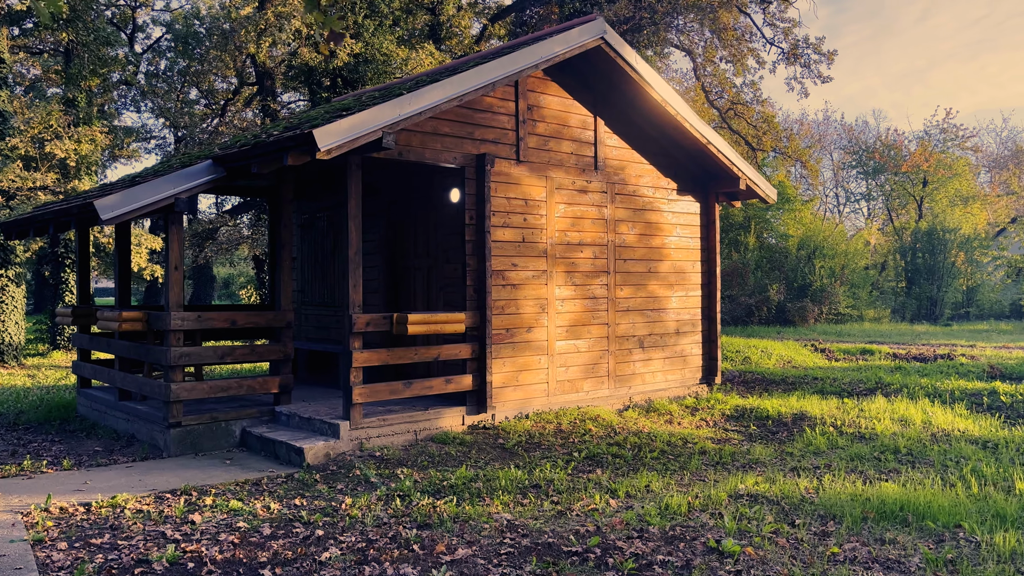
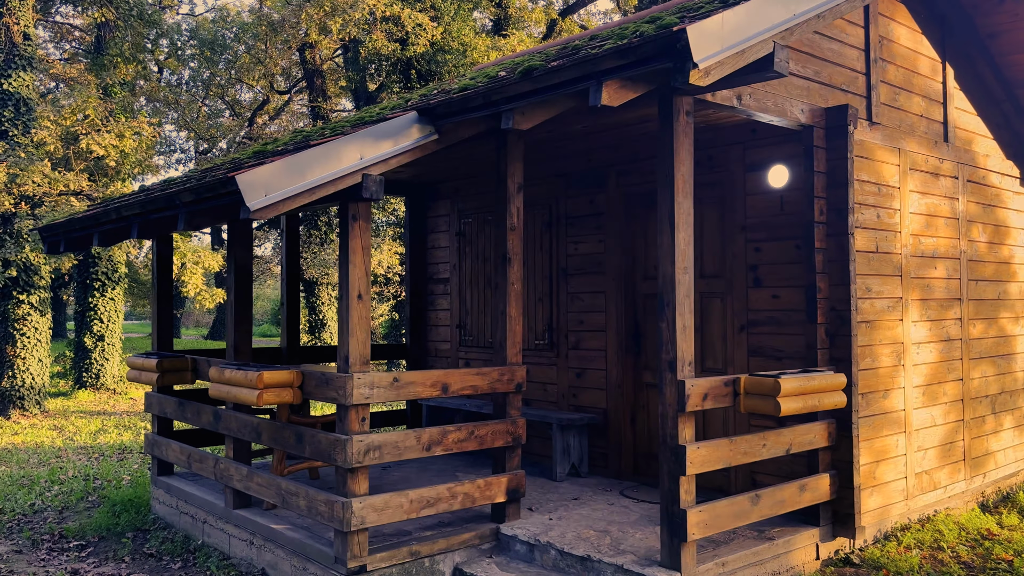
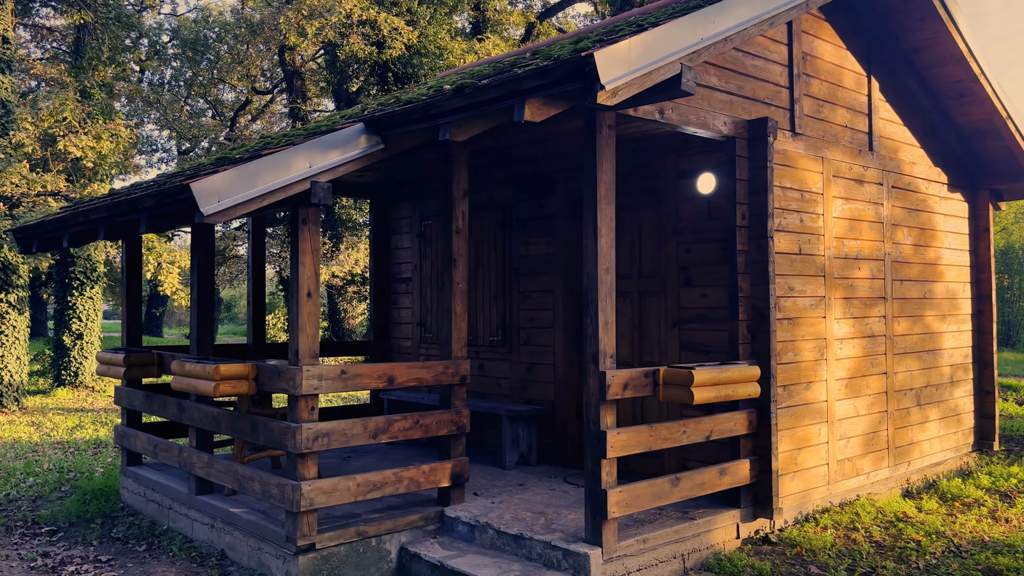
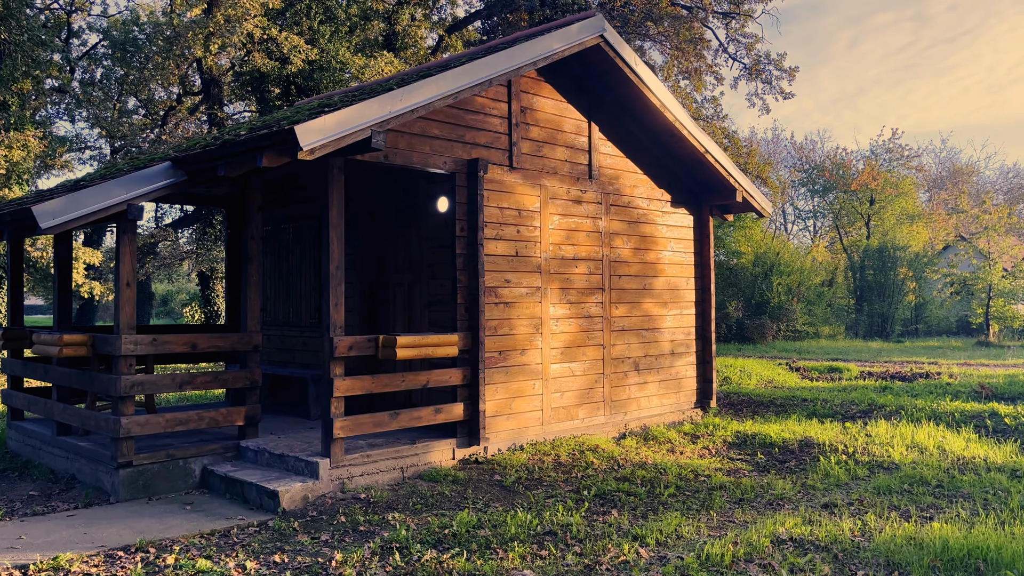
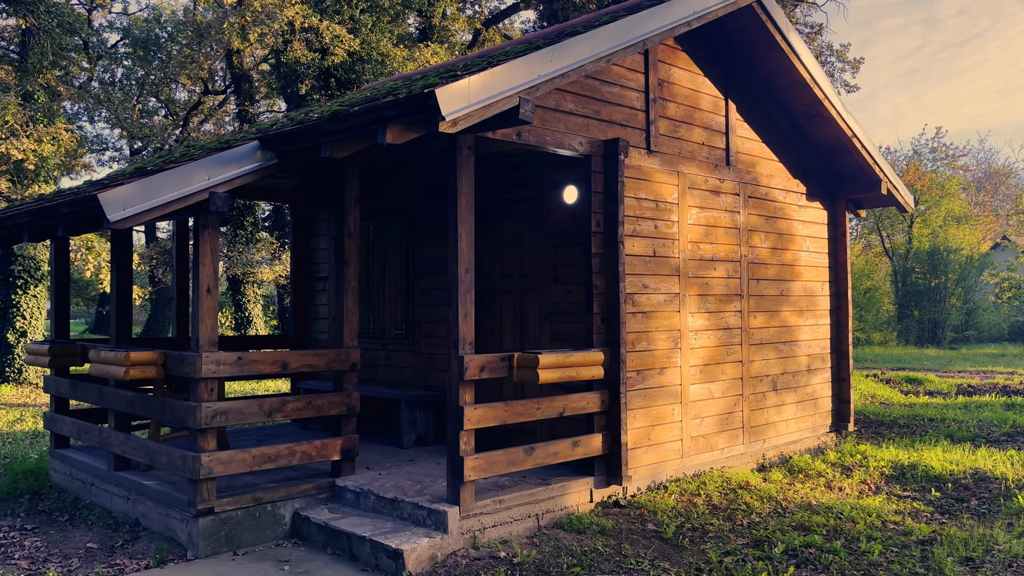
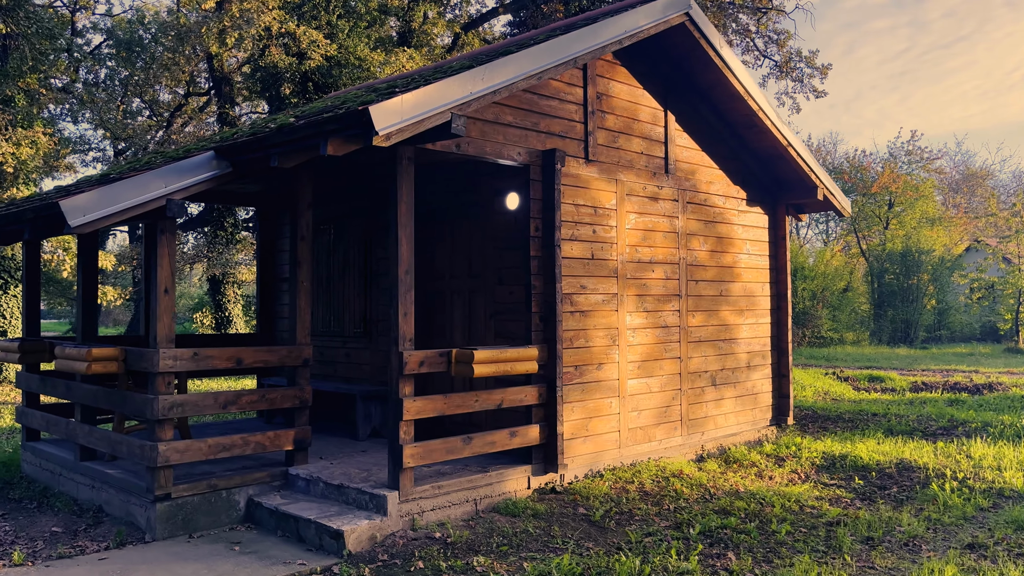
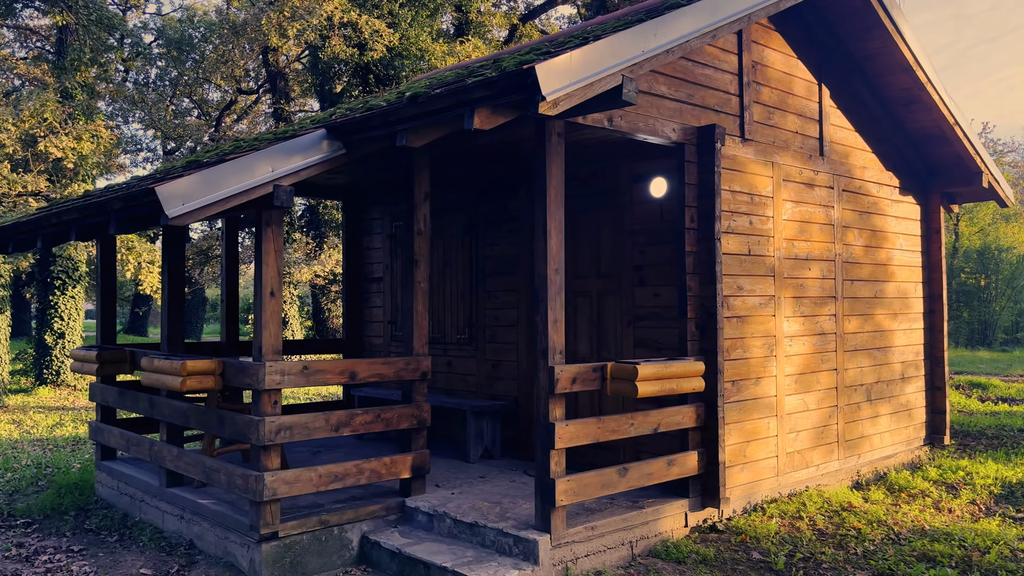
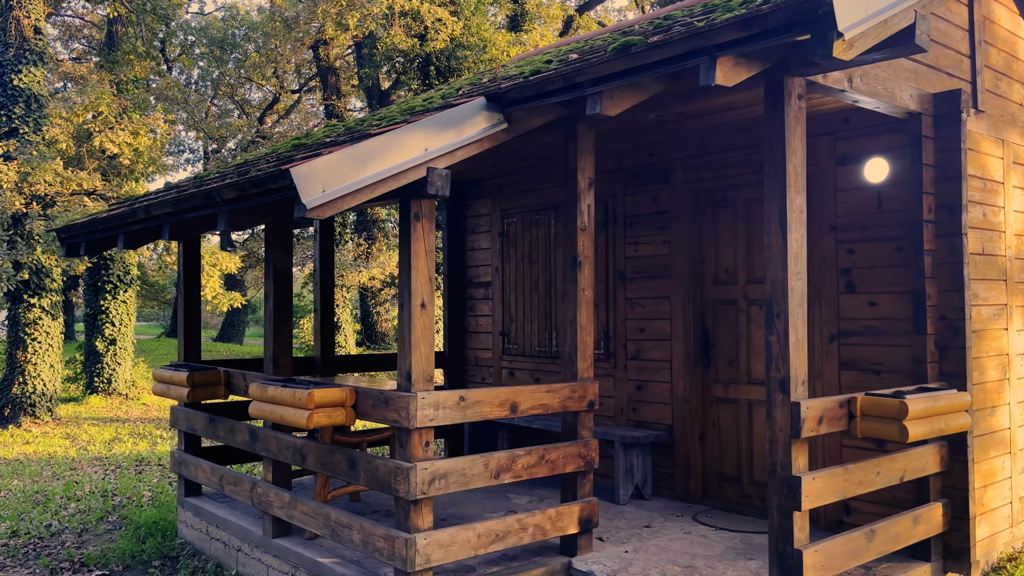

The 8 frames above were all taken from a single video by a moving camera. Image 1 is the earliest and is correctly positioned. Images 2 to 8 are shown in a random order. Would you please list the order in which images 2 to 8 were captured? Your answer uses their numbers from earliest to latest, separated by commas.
4, 6, 5, 7, 3, 2, 8
